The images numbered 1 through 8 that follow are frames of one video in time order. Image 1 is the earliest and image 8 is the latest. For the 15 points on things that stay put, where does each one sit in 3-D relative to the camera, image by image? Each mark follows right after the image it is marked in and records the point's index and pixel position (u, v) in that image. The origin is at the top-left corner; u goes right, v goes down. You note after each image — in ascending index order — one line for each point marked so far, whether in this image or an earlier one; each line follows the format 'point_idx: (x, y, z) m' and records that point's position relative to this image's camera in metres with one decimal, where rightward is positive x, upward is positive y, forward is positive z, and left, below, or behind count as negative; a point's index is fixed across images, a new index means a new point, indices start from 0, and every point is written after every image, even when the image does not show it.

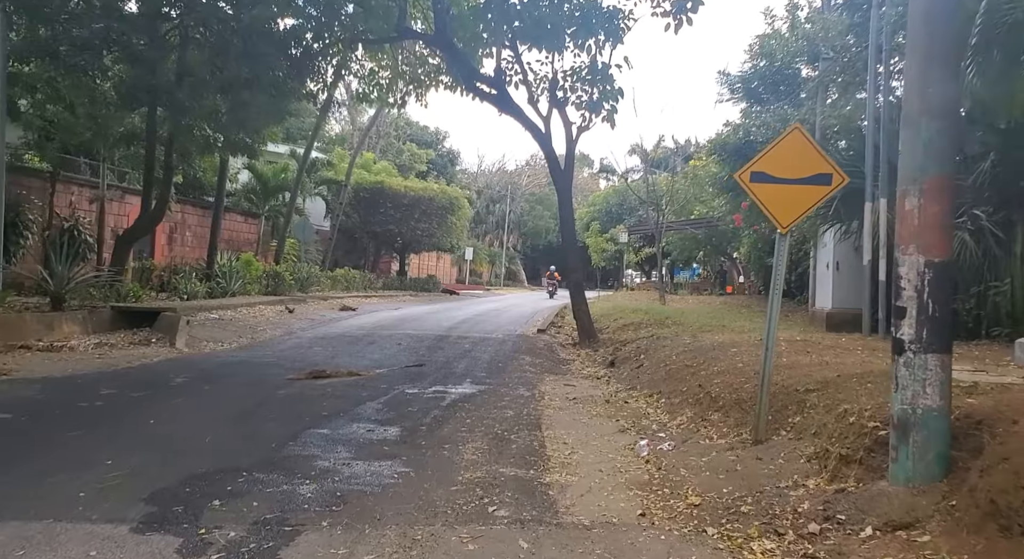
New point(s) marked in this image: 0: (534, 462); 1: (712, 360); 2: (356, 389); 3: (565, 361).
0: (+0.2, -1.4, +6.0) m
1: (+2.3, -0.9, +9.1) m
2: (-1.8, -1.3, +9.2) m
3: (+0.9, -1.3, +12.8) m
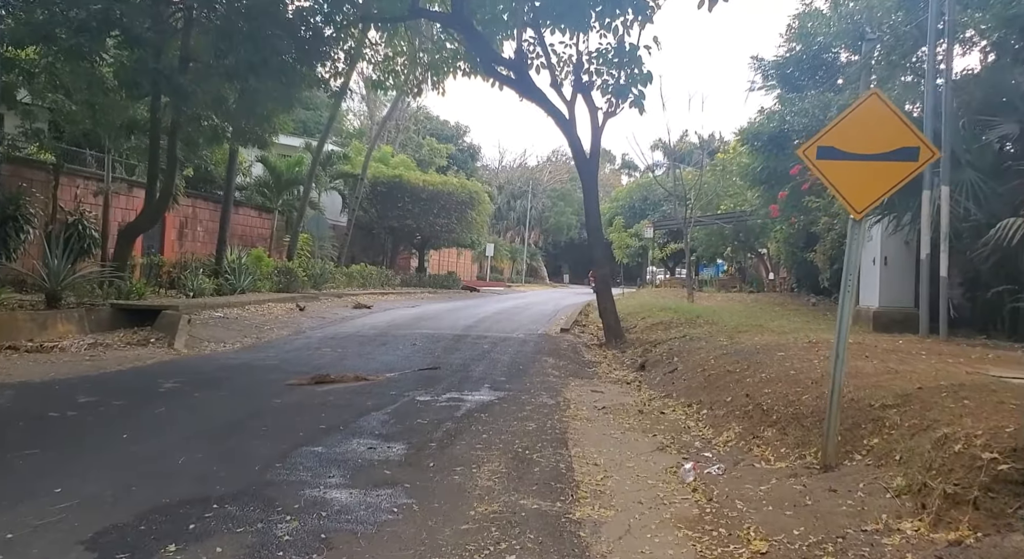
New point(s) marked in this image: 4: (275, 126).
0: (+0.3, -1.4, +5.0) m
1: (+2.6, -0.9, +8.1) m
2: (-1.6, -1.2, +8.4) m
3: (+1.2, -1.3, +11.8) m
4: (-5.2, +3.4, +17.1) m
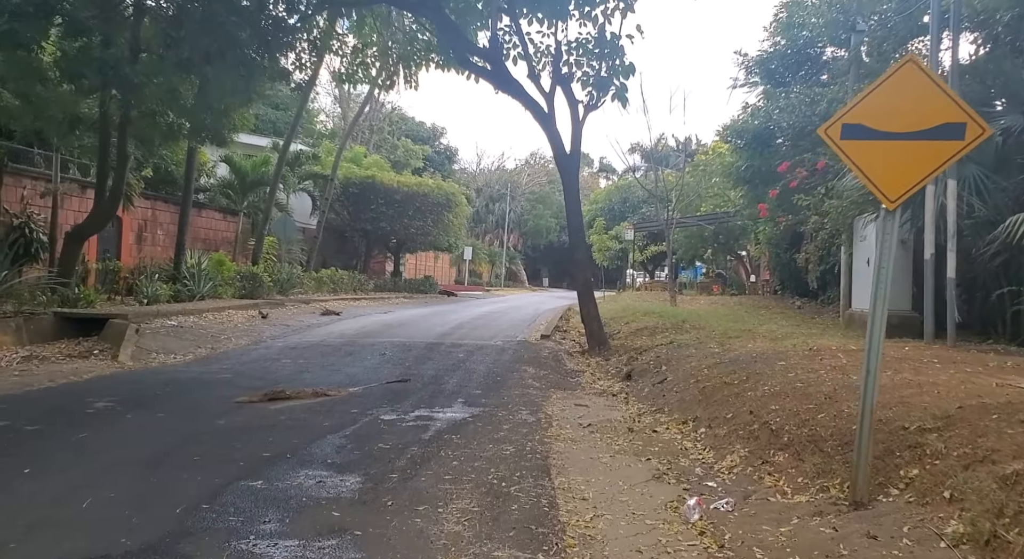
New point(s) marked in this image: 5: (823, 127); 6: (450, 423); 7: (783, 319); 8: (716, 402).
0: (+0.2, -1.4, +4.2) m
1: (+2.3, -0.9, +7.4) m
2: (-1.8, -1.3, +7.5) m
3: (+0.8, -1.3, +11.0) m
4: (-5.7, +3.3, +16.2) m
5: (+1.7, +0.9, +4.4) m
6: (-0.6, -1.3, +7.3) m
7: (+5.5, -0.8, +16.0) m
8: (+1.8, -1.1, +7.0) m
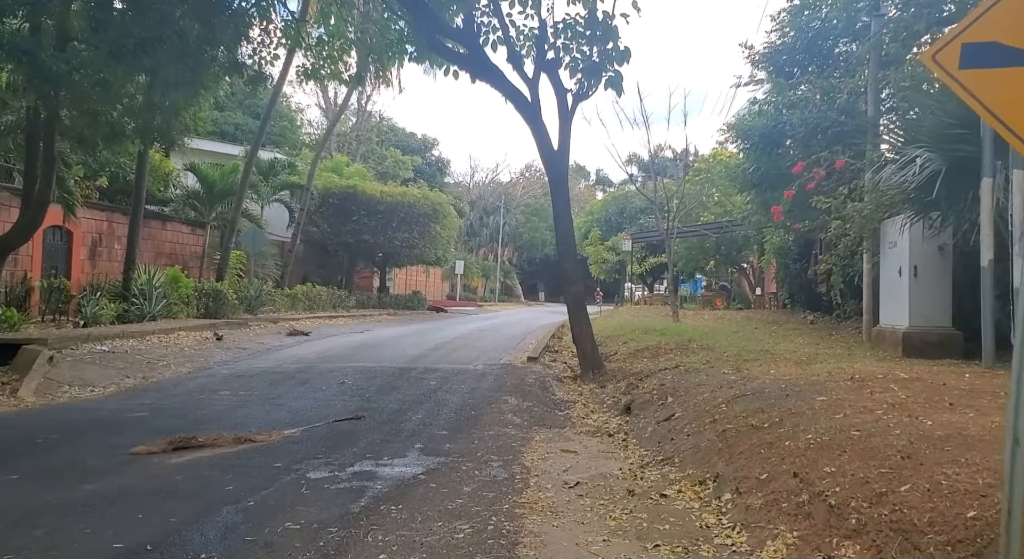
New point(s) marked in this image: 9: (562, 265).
0: (-0.1, -1.4, +2.5) m
1: (+2.1, -1.0, +5.7) m
2: (-2.1, -1.4, +5.8) m
3: (+0.6, -1.5, +9.3) m
4: (-6.0, +2.9, +14.6) m
5: (+1.5, +0.8, +2.8) m
6: (-0.8, -1.5, +5.6) m
7: (+5.2, -1.1, +14.3) m
8: (+1.6, -1.2, +5.4) m
9: (+0.7, +0.2, +11.2) m
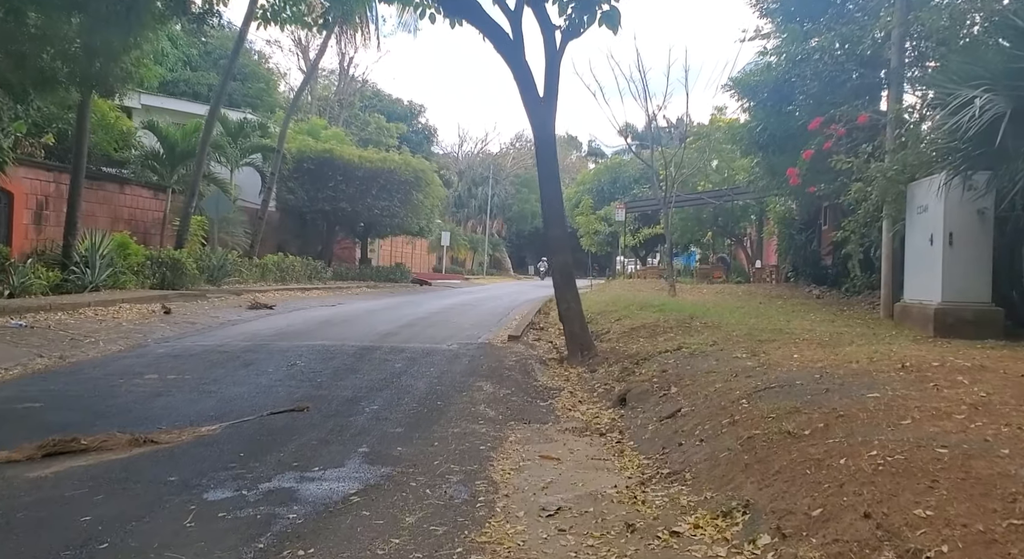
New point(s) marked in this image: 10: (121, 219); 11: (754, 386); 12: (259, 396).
0: (-0.3, -1.3, +1.1) m
1: (+1.8, -0.8, +4.3) m
2: (-2.3, -1.2, +4.4) m
3: (+0.3, -1.2, +7.9) m
4: (-6.3, +3.5, +13.0) m
5: (+1.3, +0.9, +1.3) m
6: (-1.1, -1.2, +4.3) m
7: (+4.9, -0.6, +12.9) m
8: (+1.4, -1.0, +4.0) m
9: (+0.4, +0.6, +9.8) m
10: (-9.3, +1.5, +18.7) m
11: (+1.8, -0.8, +5.9) m
12: (-2.4, -1.1, +7.5) m
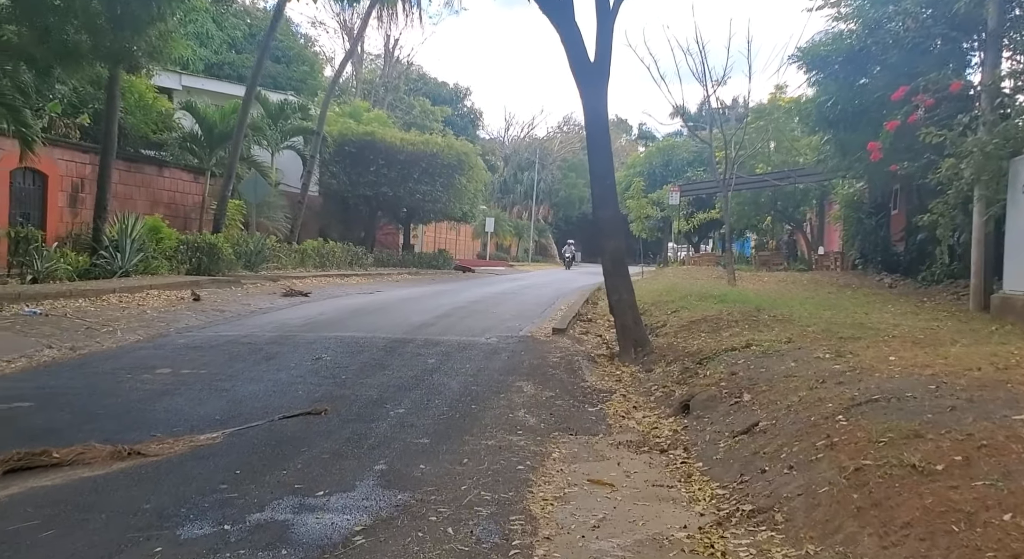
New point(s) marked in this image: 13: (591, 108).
0: (-0.3, -1.3, +0.2) m
1: (+2.0, -0.8, +3.3) m
2: (-2.1, -1.1, +3.6) m
3: (+0.7, -1.0, +7.0) m
4: (-5.6, +3.7, +12.3) m
5: (+1.3, +0.9, +0.3) m
6: (-0.9, -1.2, +3.4) m
7: (+5.6, -0.4, +11.7) m
8: (+1.5, -0.9, +3.0) m
9: (+1.0, +0.7, +8.8) m
10: (-8.2, +1.8, +18.3) m
11: (+2.1, -0.7, +4.9) m
12: (-2.0, -1.0, +6.8) m
13: (+0.9, +1.9, +8.7) m
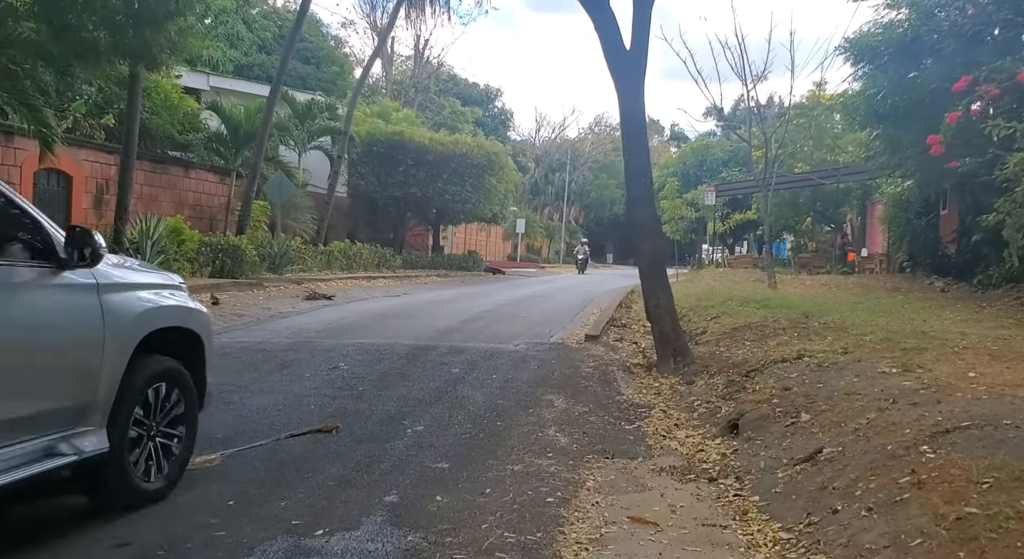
0: (-0.3, -1.3, -0.3) m
1: (+2.1, -0.8, +2.6) m
2: (-2.0, -1.2, +3.1) m
3: (+1.0, -1.1, +6.4) m
4: (-5.1, +3.7, +12.0) m
5: (+1.3, +0.9, -0.3) m
6: (-0.8, -1.2, +2.9) m
7: (+6.1, -0.5, +10.9) m
8: (+1.6, -1.0, +2.4) m
9: (+1.3, +0.7, +8.2) m
10: (-7.5, +1.7, +18.0) m
11: (+2.3, -0.8, +4.2) m
12: (-1.8, -1.0, +6.3) m
13: (+1.2, +1.8, +8.1) m
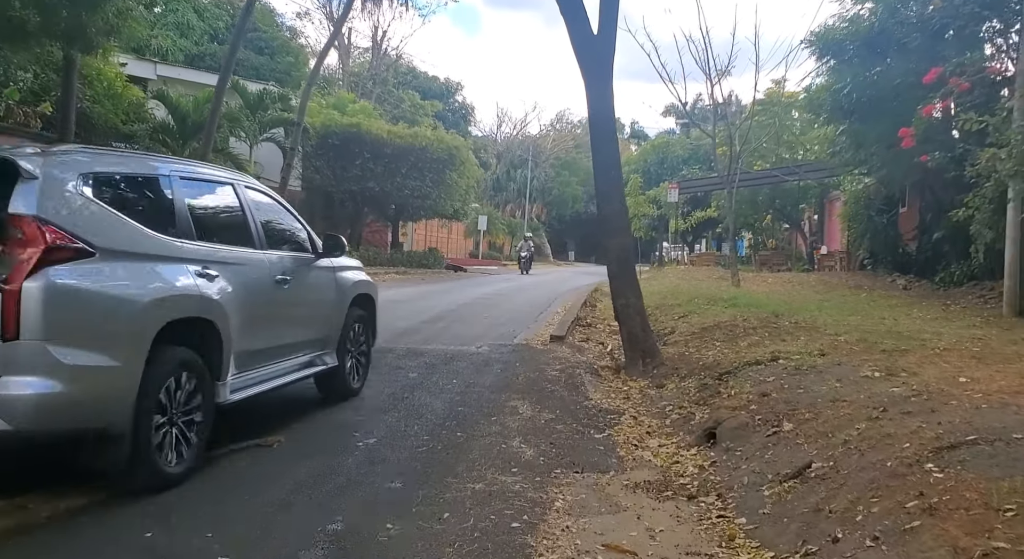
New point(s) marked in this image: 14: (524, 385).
0: (-0.2, -1.4, -0.8) m
1: (+2.0, -0.8, +2.3) m
2: (-2.1, -1.2, +2.5) m
3: (+0.7, -1.1, +6.0) m
4: (-5.7, +3.7, +11.2) m
5: (+1.3, +0.9, -0.7) m
6: (-0.9, -1.2, +2.4) m
7: (+5.5, -0.4, +10.7) m
8: (+1.5, -1.0, +2.0) m
9: (+0.9, +0.7, +7.8) m
10: (-8.4, +1.8, +17.1) m
11: (+2.1, -0.8, +3.9) m
12: (-2.1, -1.0, +5.7) m
13: (+0.8, +1.9, +7.6) m
14: (+0.1, -0.9, +7.0) m
